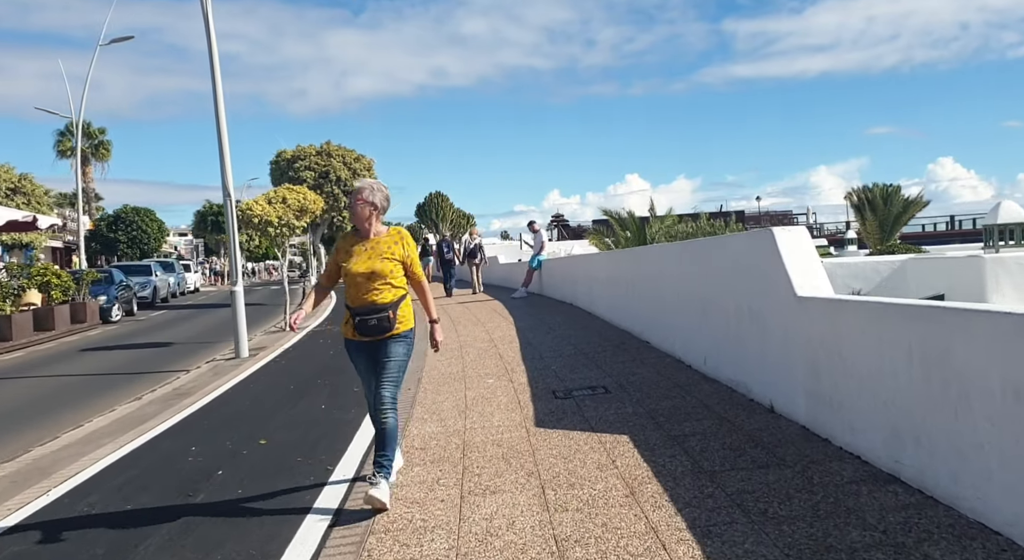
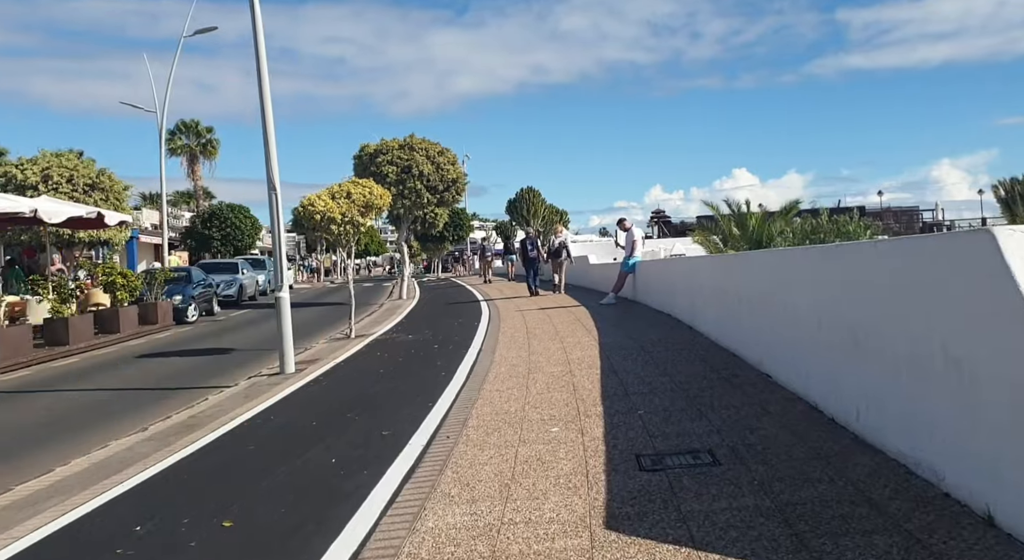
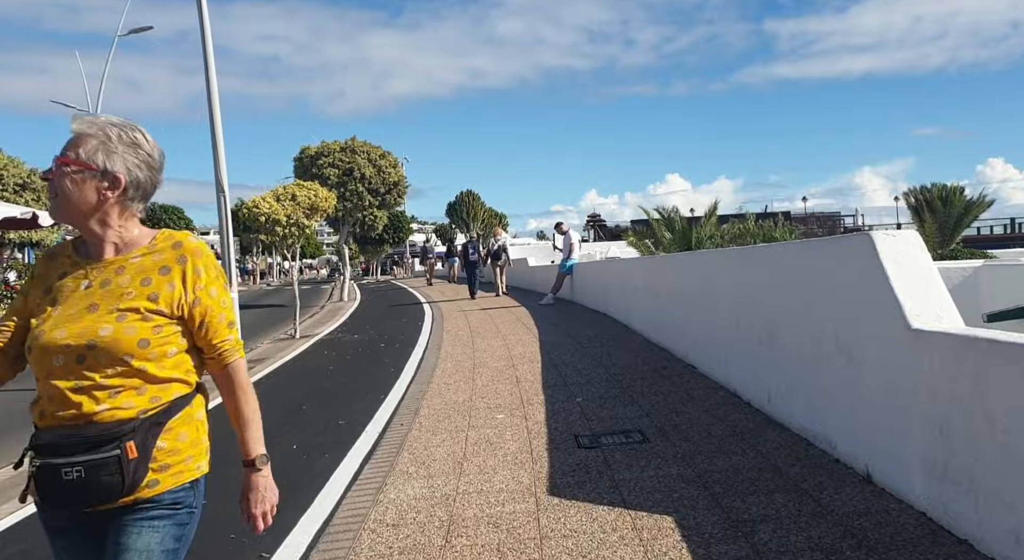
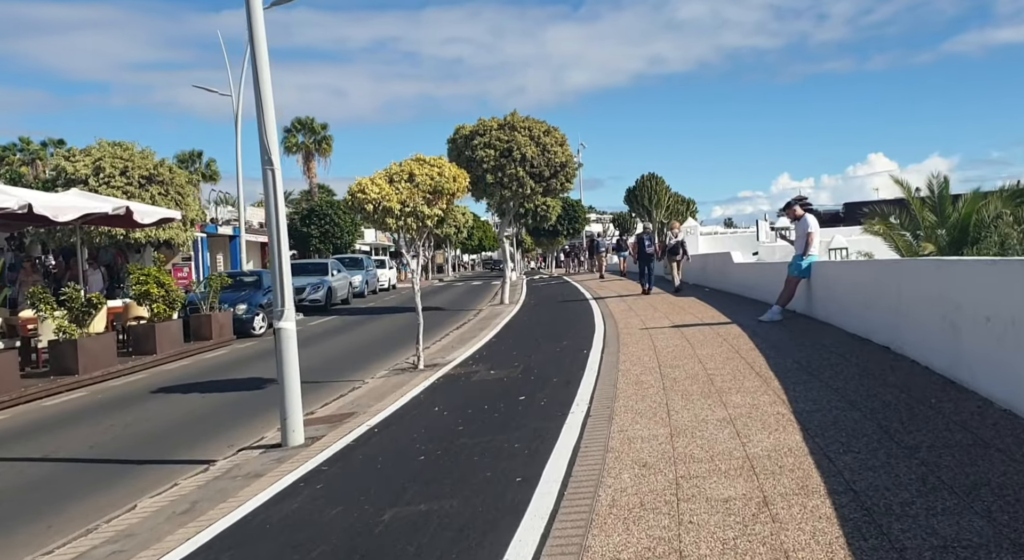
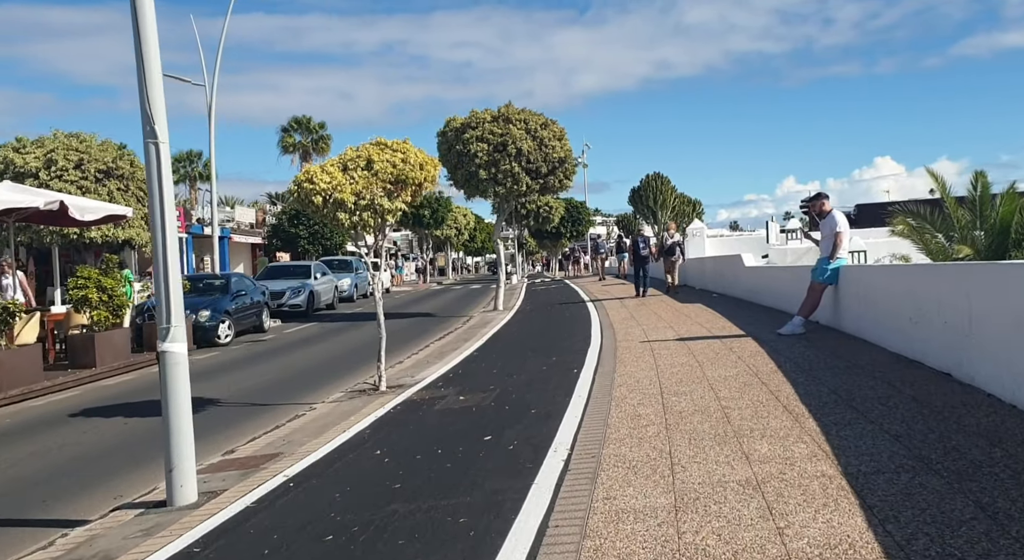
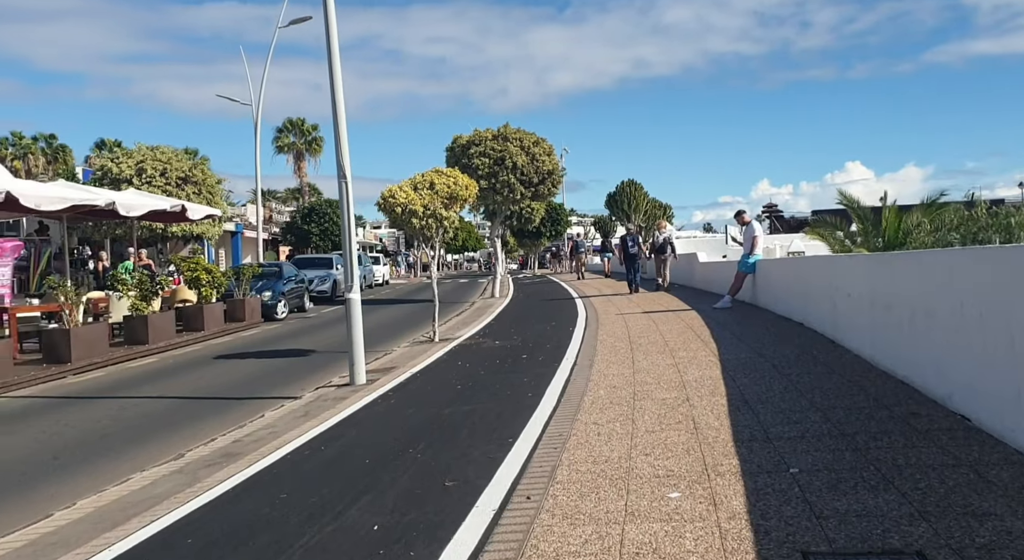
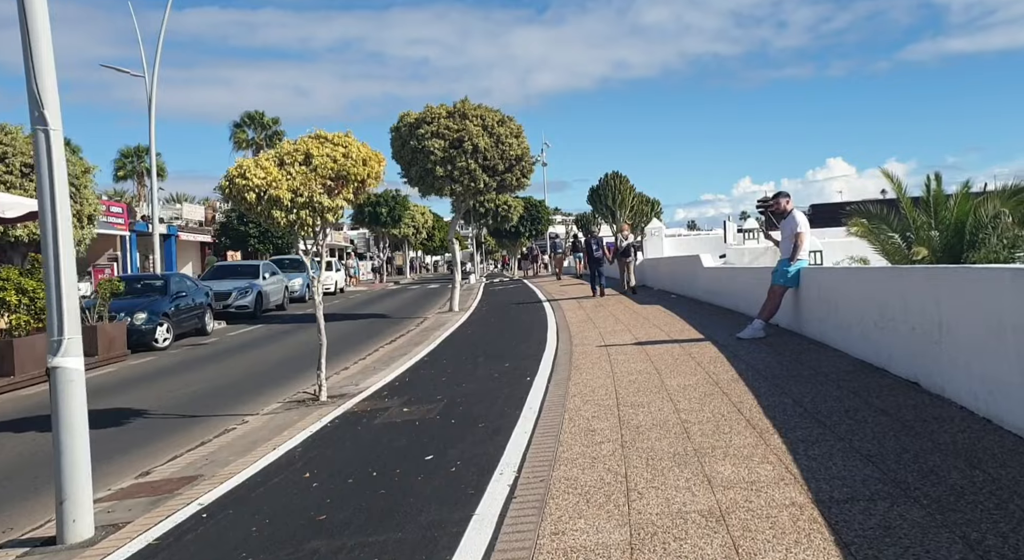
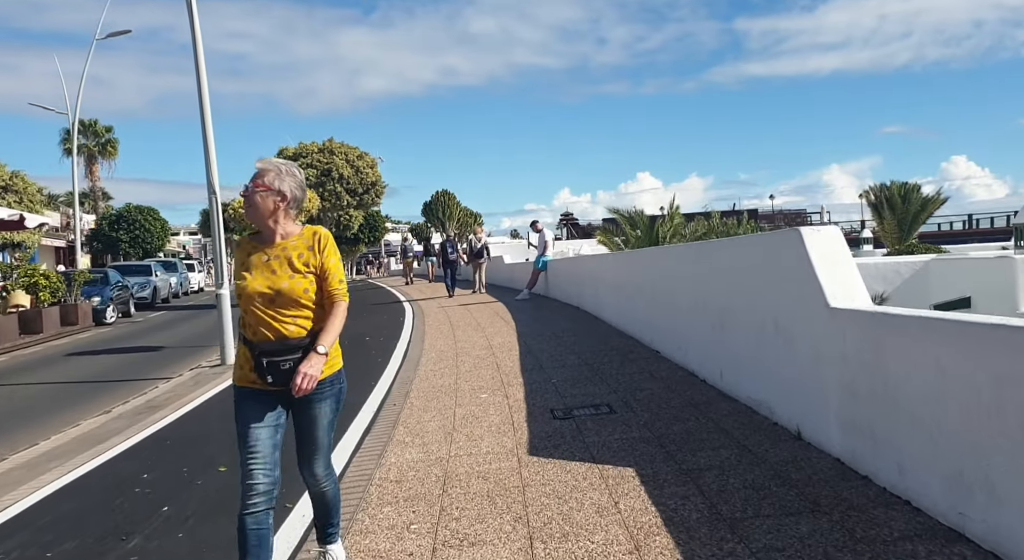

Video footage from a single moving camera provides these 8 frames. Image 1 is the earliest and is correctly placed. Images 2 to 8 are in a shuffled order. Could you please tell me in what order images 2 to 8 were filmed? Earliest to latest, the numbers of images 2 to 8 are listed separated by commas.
8, 3, 2, 6, 4, 5, 7
